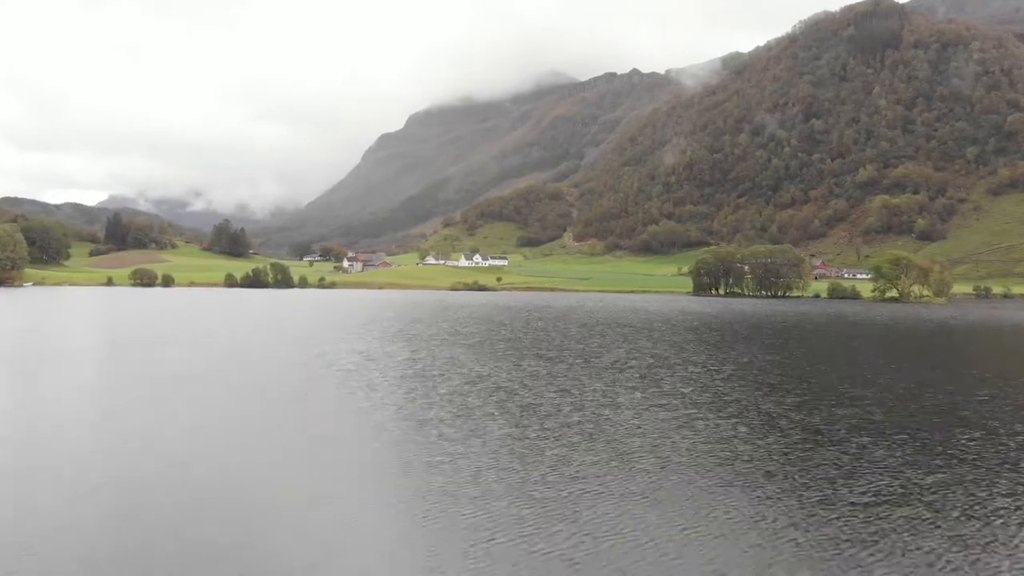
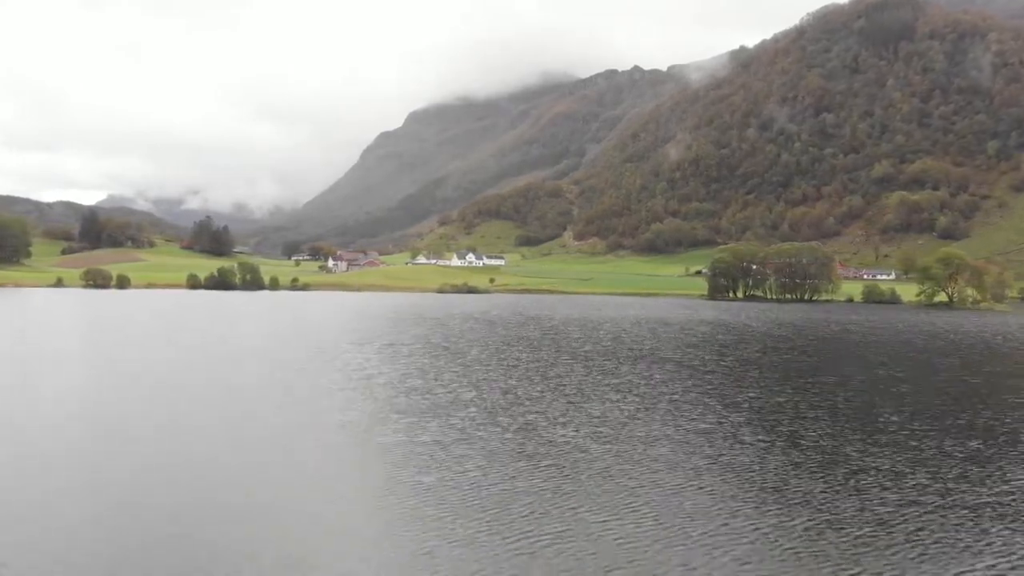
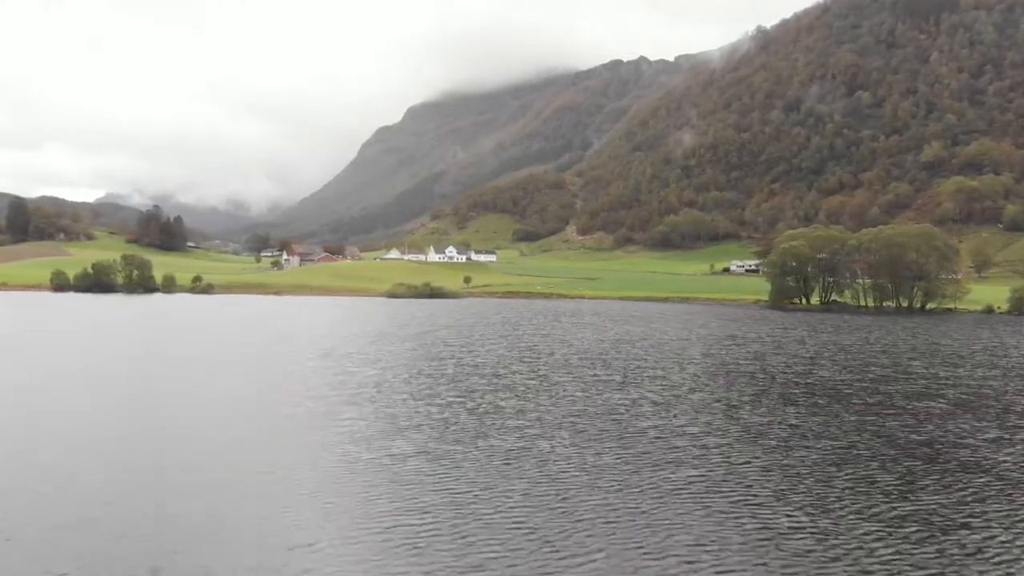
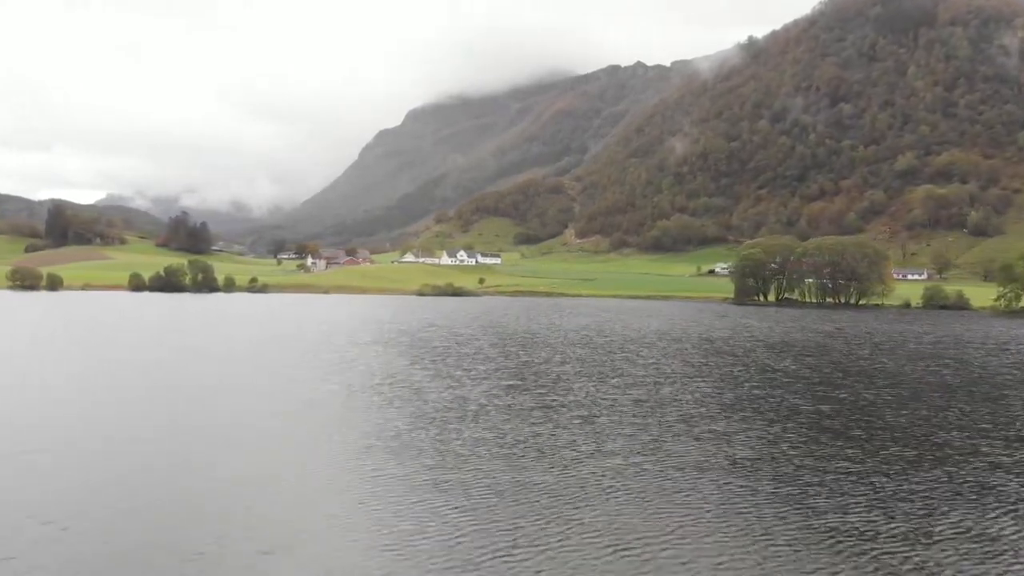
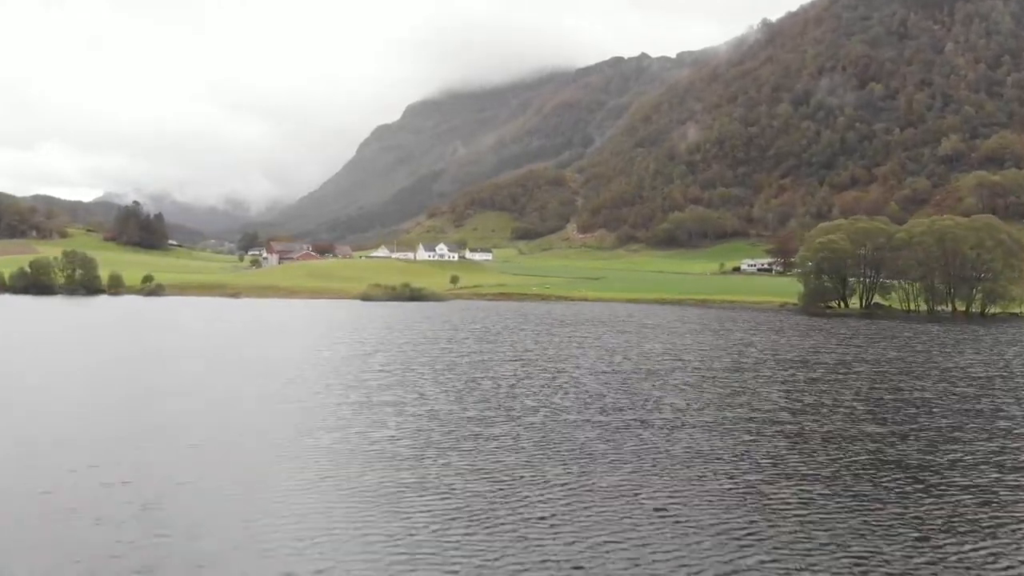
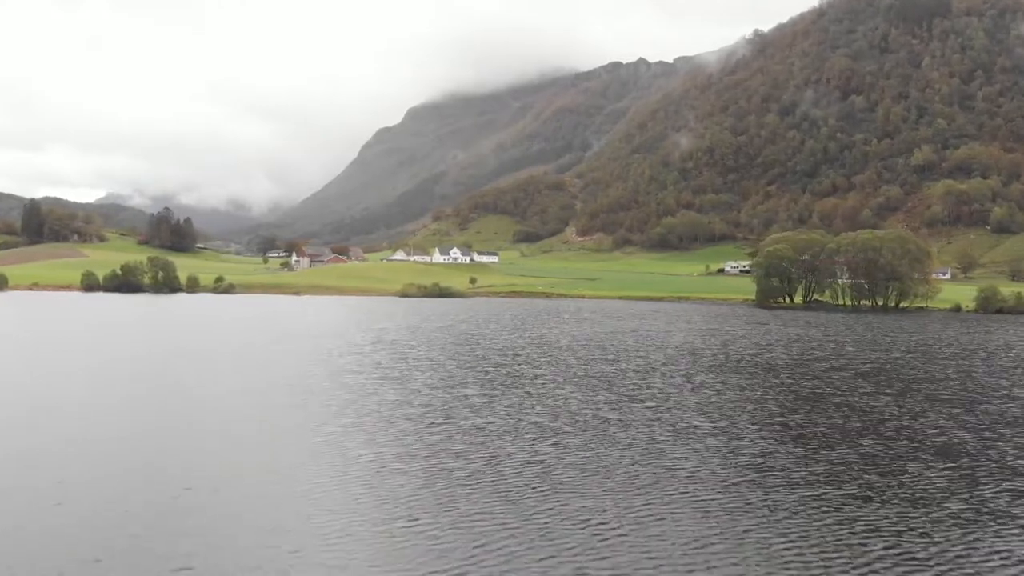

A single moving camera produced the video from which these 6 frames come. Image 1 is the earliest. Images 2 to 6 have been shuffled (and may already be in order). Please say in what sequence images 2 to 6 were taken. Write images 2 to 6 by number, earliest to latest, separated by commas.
2, 4, 6, 3, 5
